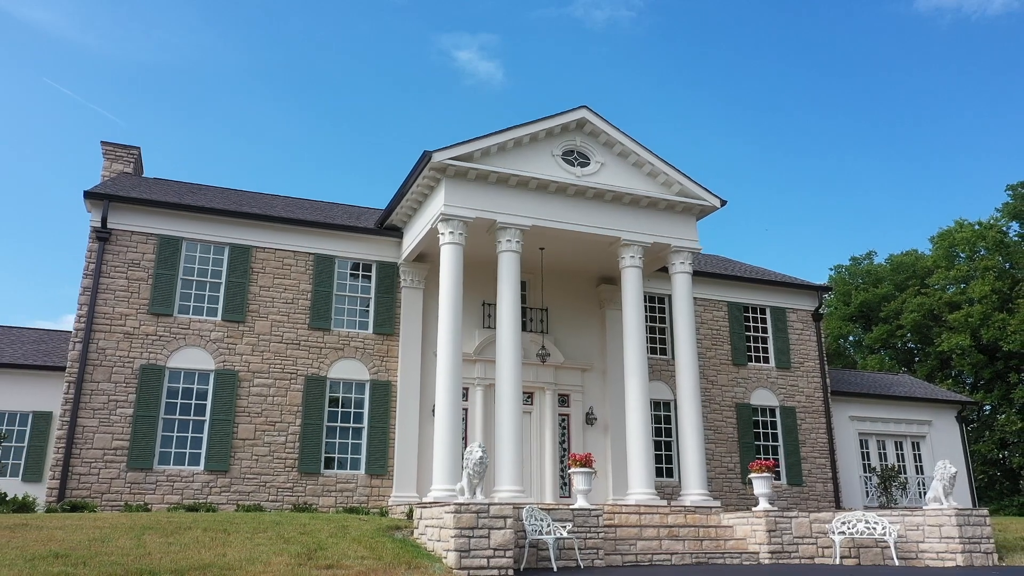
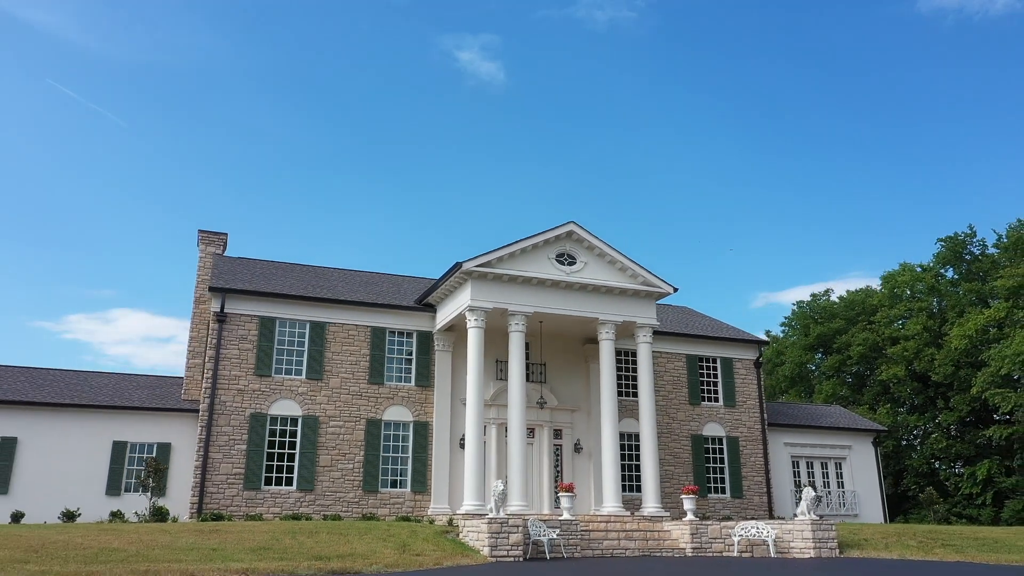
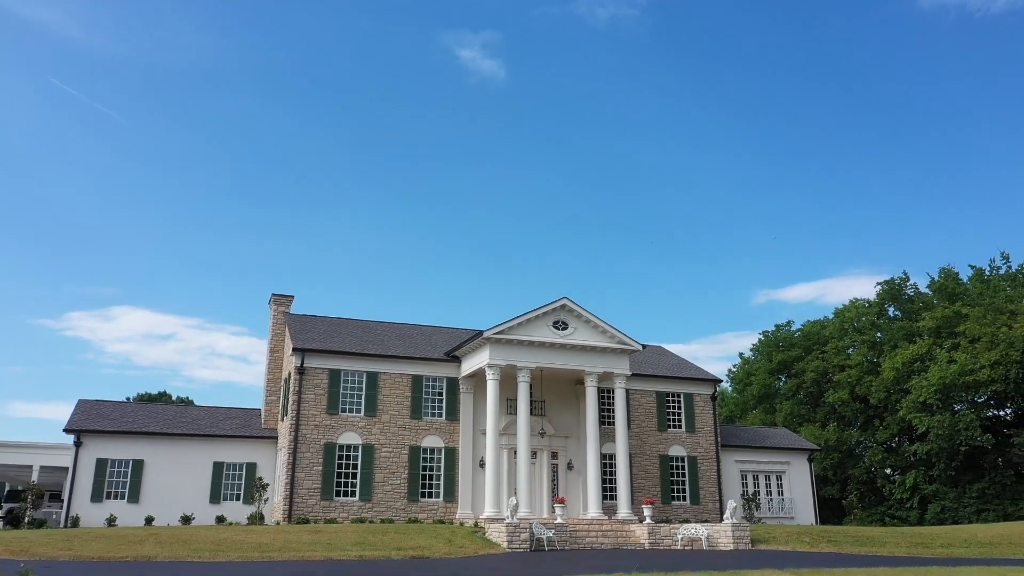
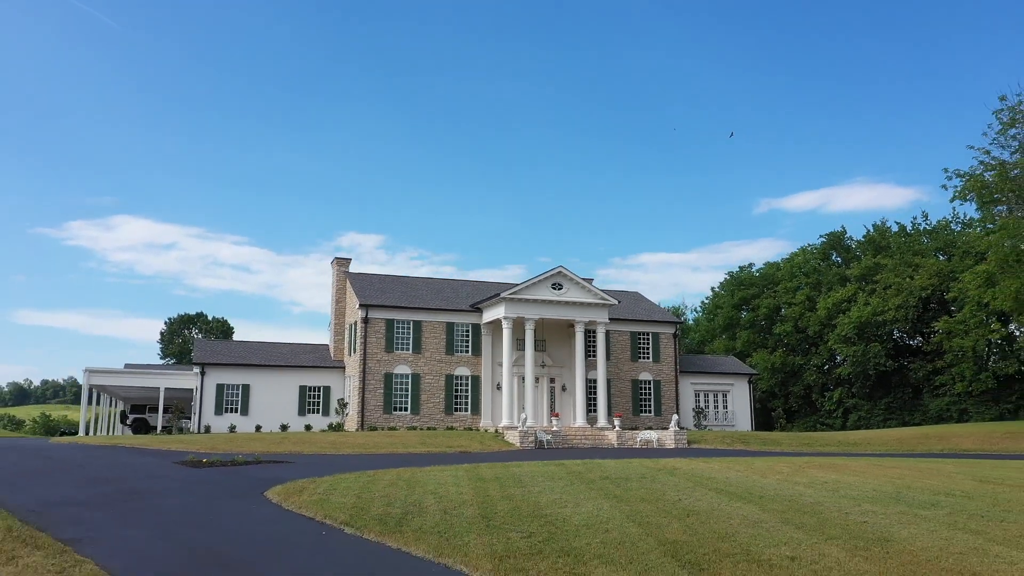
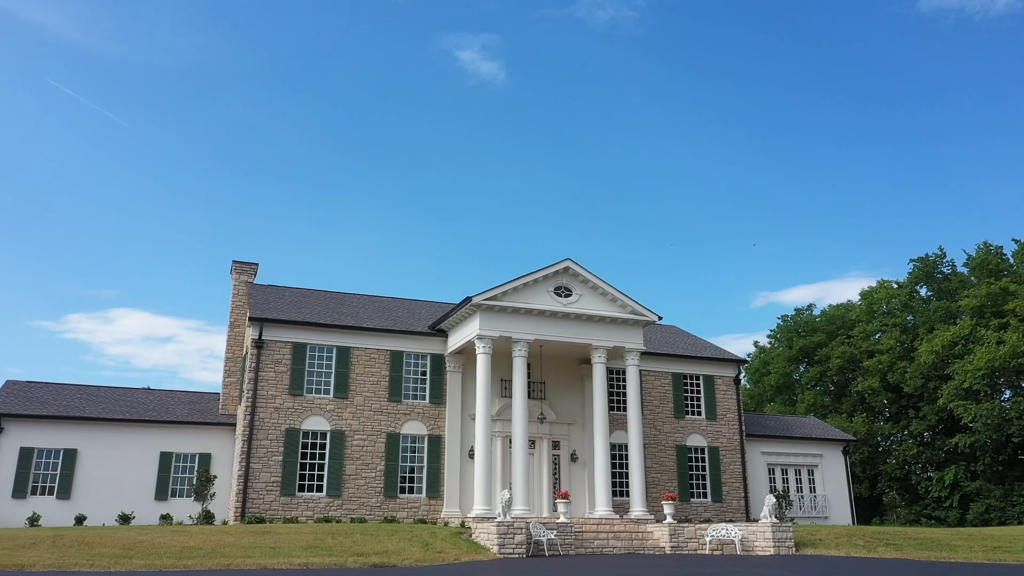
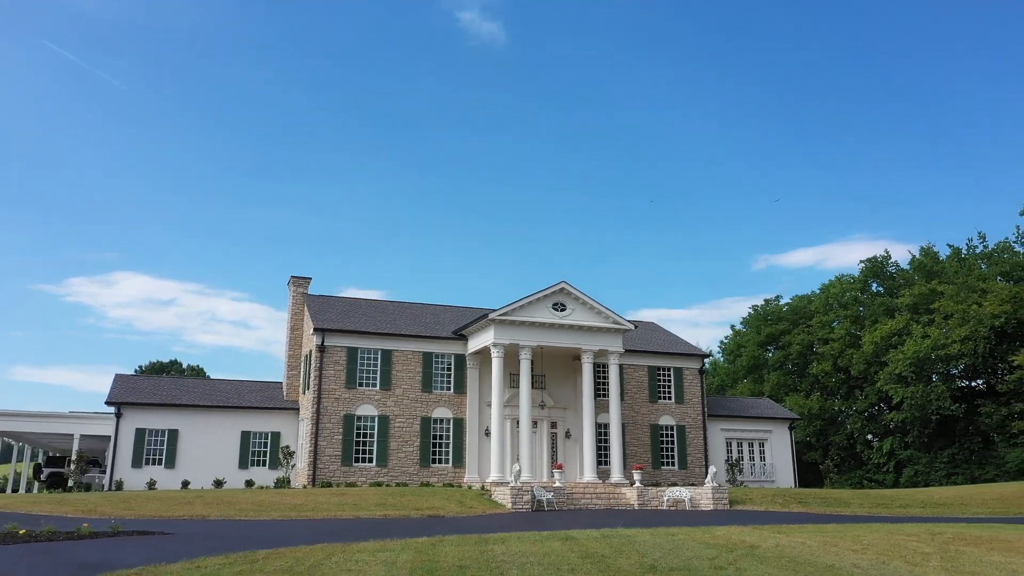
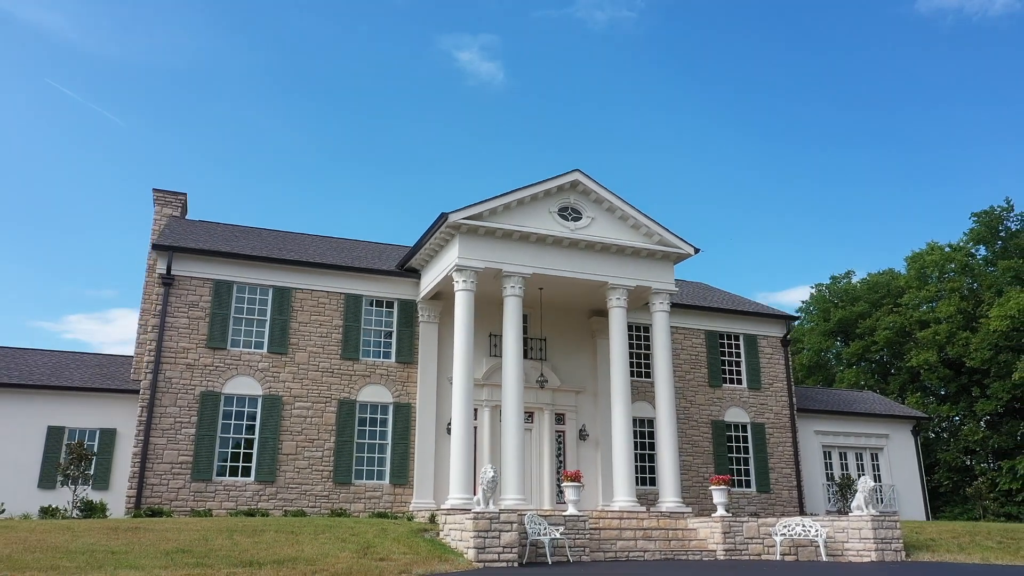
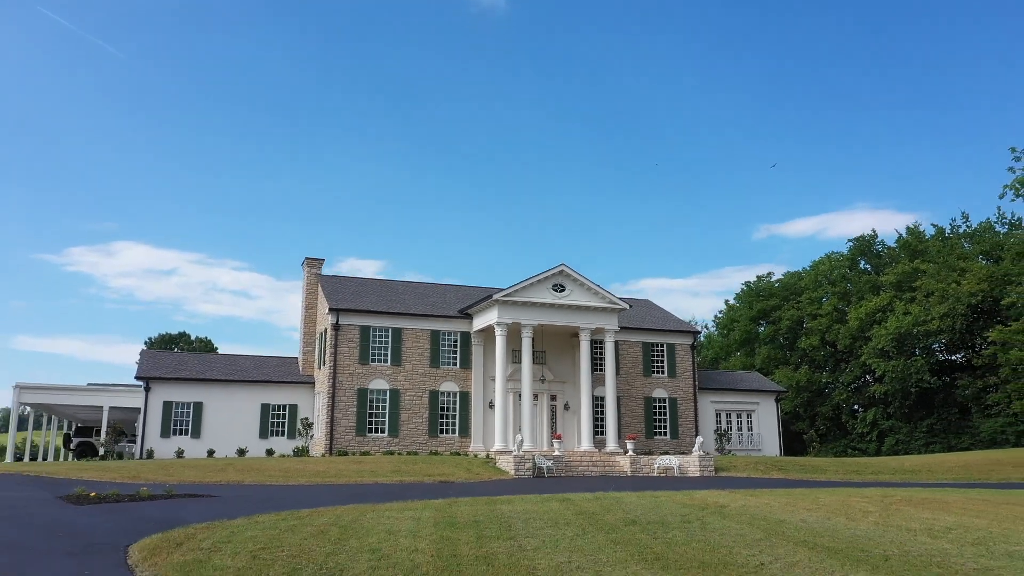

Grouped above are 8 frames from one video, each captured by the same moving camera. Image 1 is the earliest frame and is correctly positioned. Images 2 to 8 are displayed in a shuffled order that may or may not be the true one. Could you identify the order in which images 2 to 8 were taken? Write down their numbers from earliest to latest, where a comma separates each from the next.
7, 2, 5, 3, 6, 8, 4
